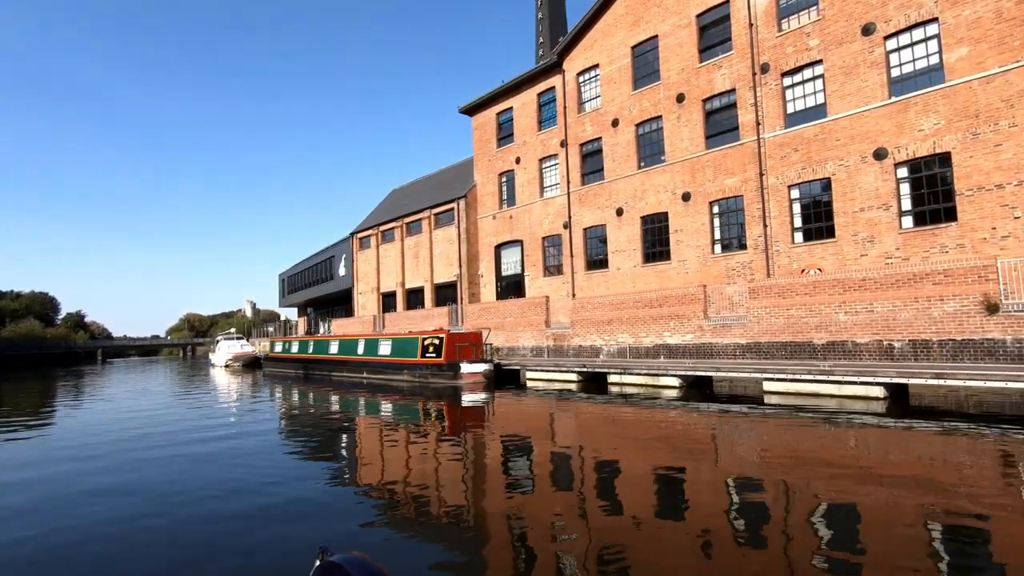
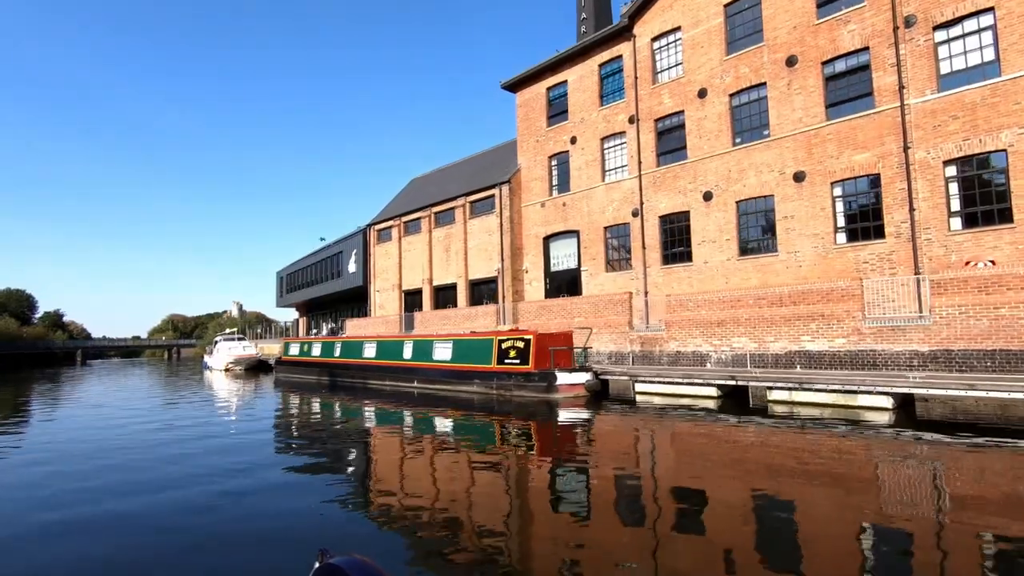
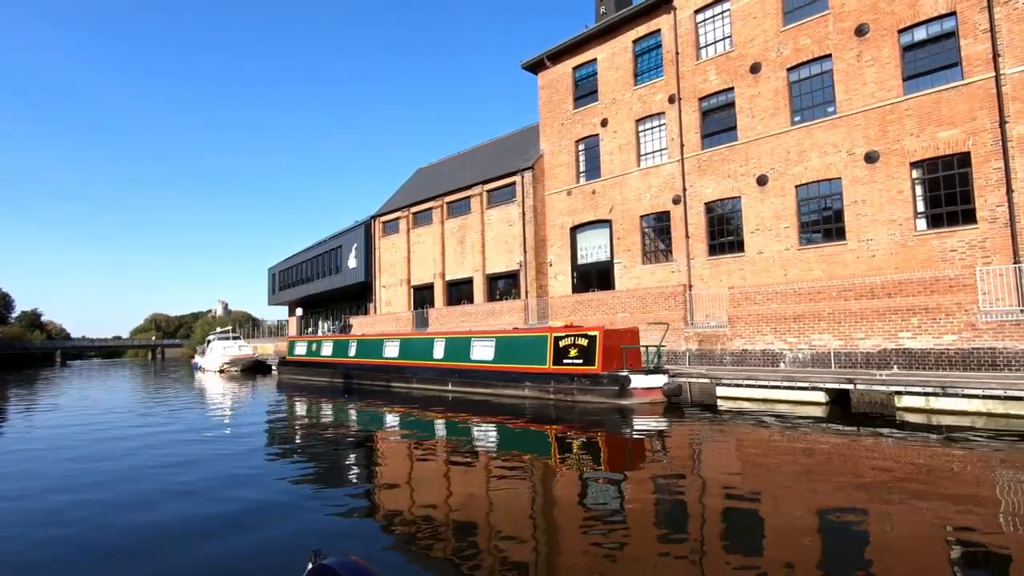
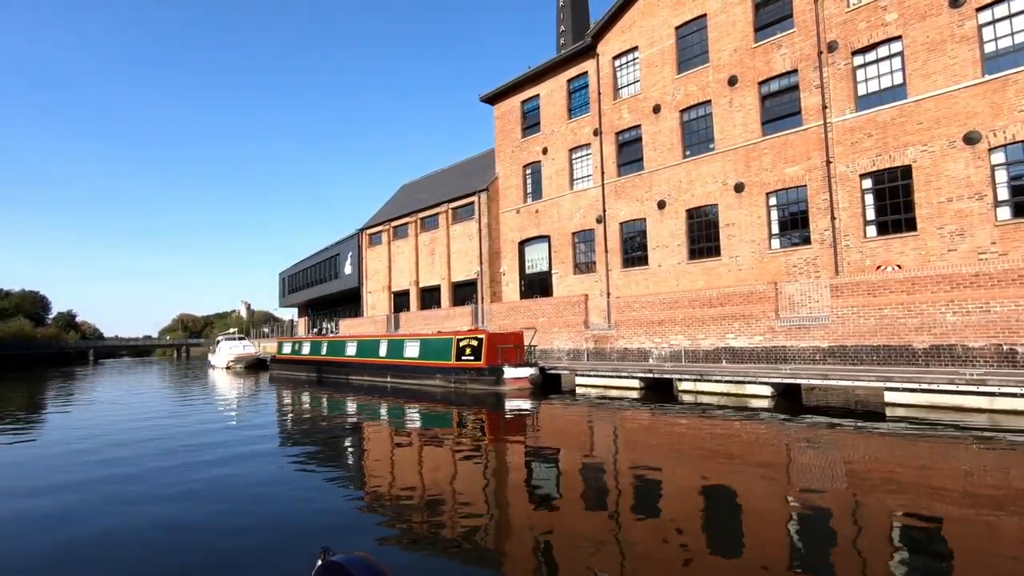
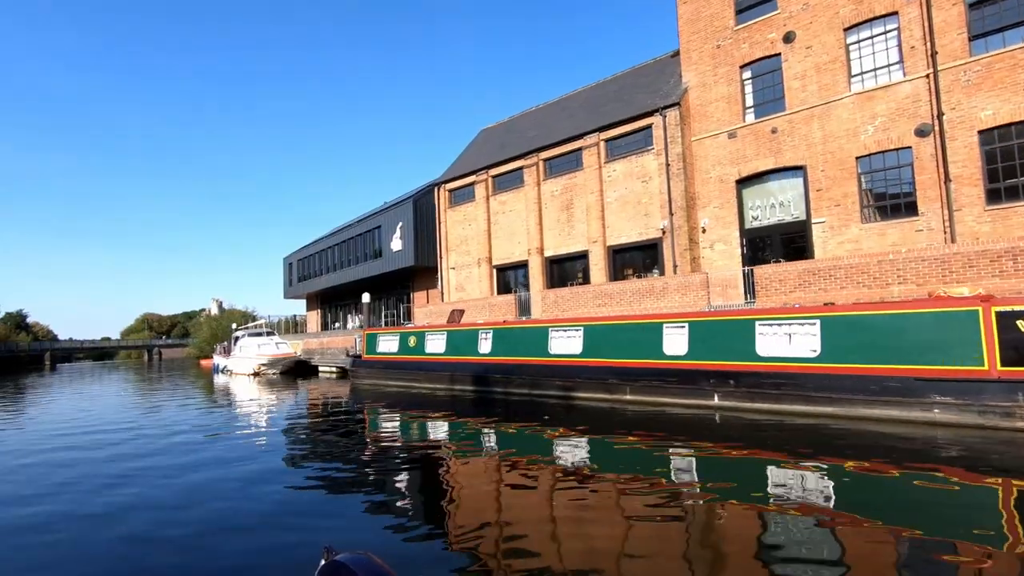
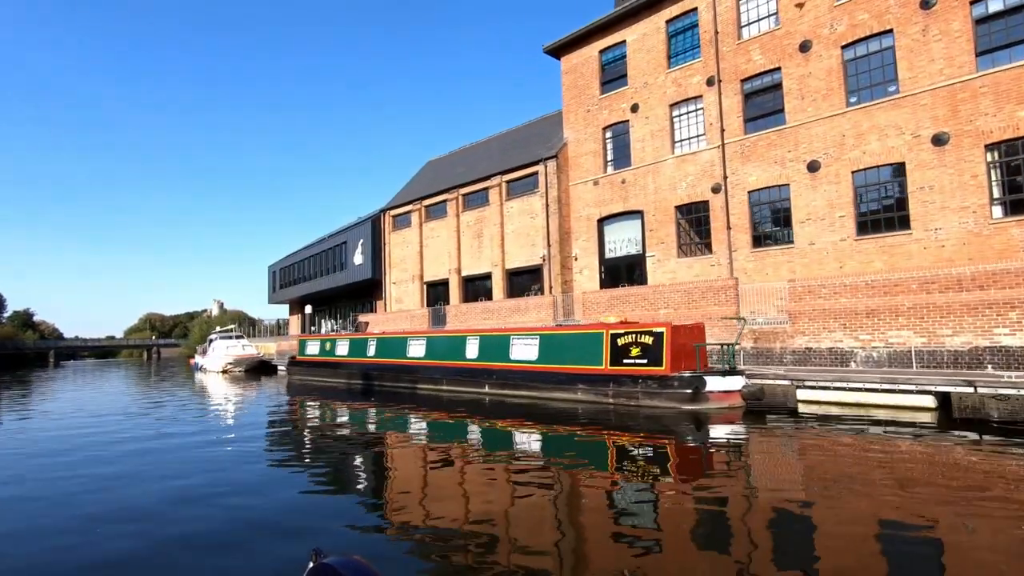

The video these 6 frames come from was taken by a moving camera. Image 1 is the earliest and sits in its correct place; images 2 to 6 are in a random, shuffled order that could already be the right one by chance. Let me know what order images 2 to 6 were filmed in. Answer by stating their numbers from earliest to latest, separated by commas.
4, 2, 3, 6, 5
